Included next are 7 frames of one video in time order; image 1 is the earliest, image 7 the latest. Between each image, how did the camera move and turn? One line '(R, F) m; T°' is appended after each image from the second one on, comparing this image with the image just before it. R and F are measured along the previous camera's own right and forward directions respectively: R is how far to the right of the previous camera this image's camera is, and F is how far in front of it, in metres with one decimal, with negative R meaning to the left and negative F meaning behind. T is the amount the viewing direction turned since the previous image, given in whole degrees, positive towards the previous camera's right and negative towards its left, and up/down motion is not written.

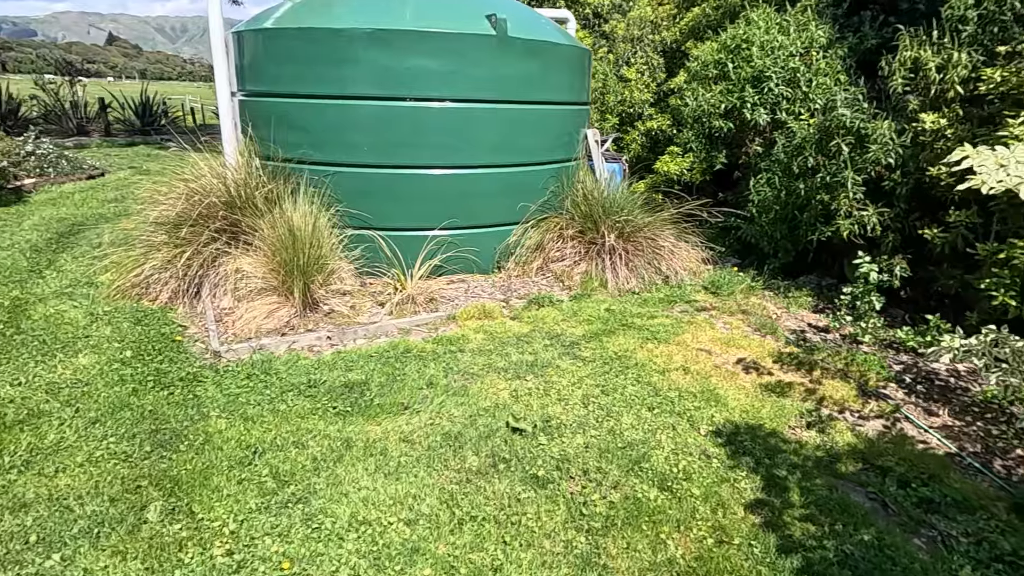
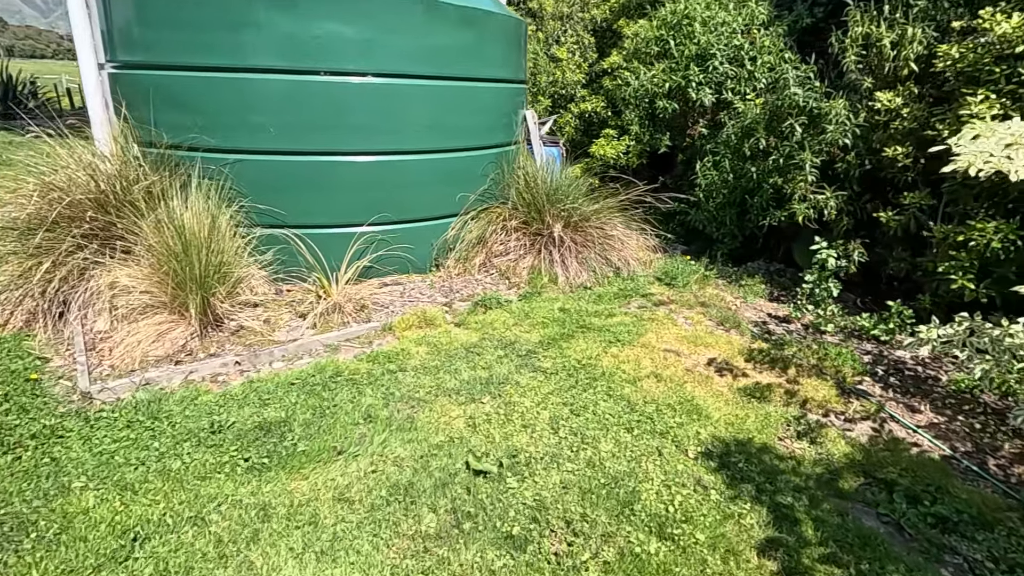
(-0.1, +0.5) m; +8°
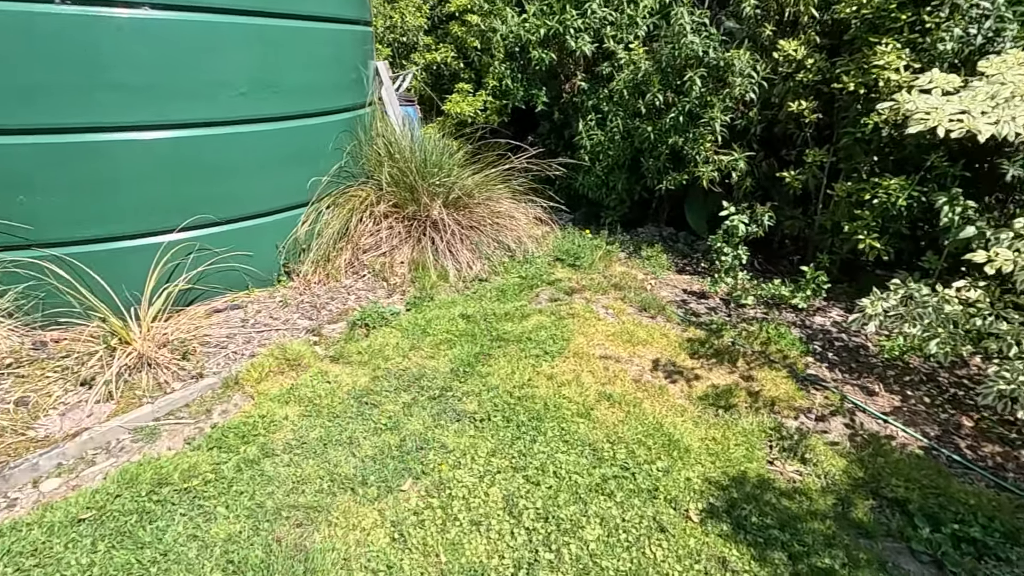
(-0.2, +0.8) m; +16°
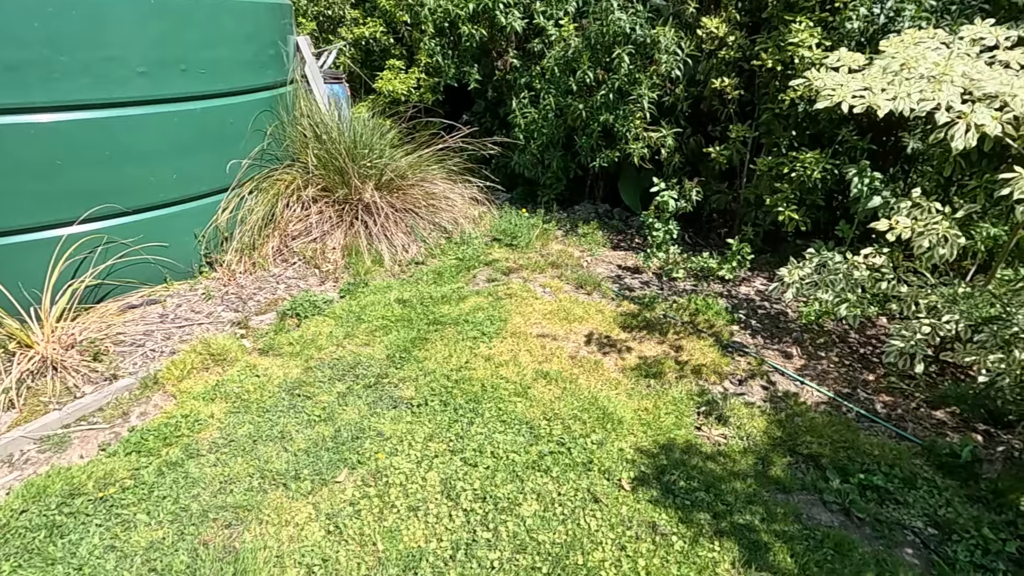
(+0.1, 0.0) m; +6°
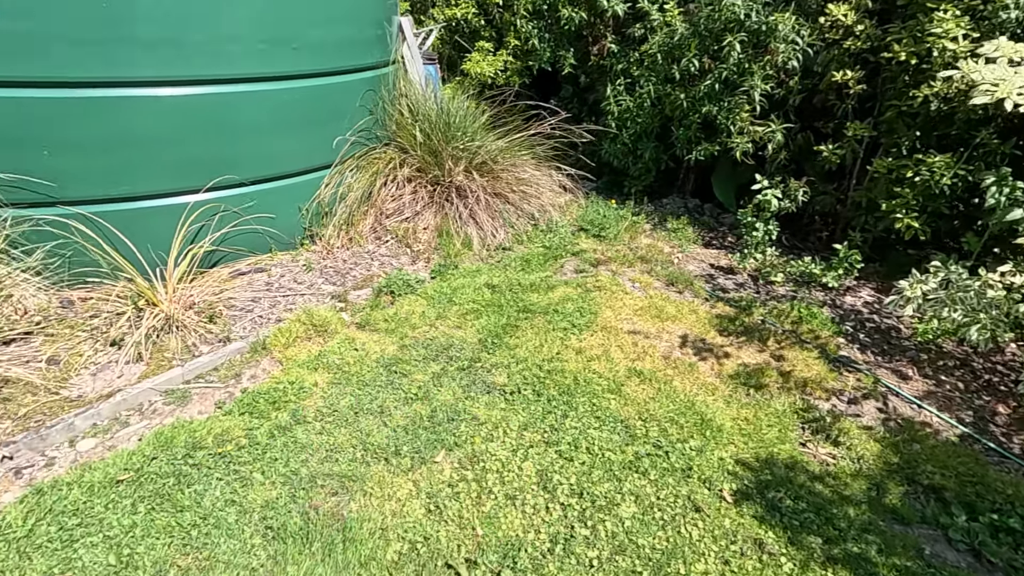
(-0.2, 0.0) m; -6°
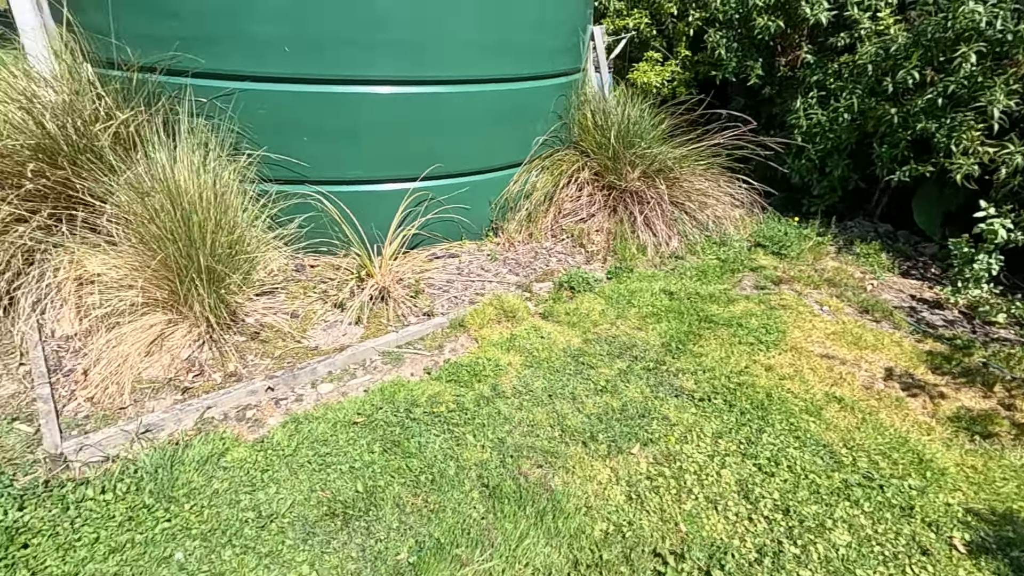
(-0.3, -0.1) m; -12°
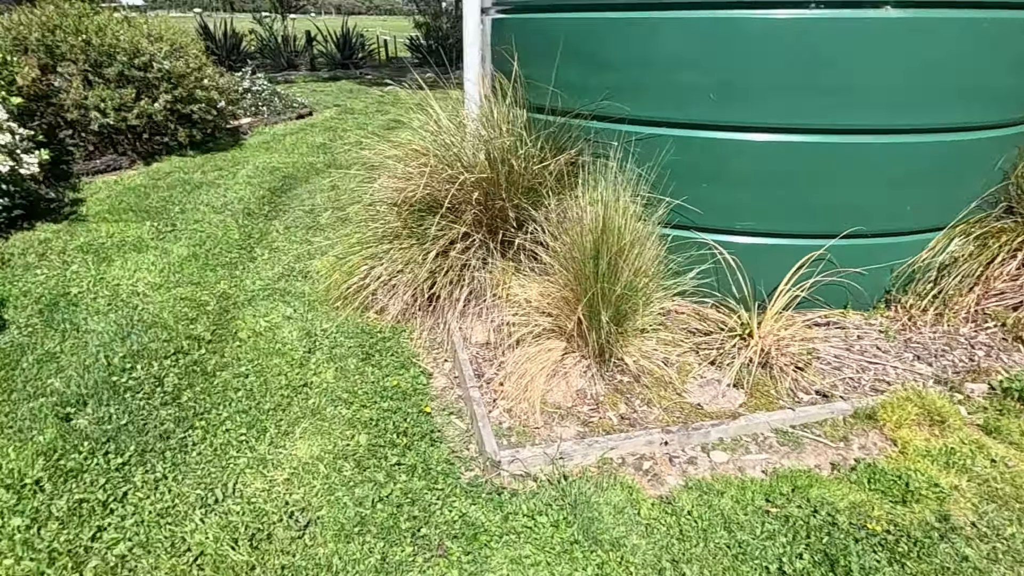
(-0.7, 0.0) m; -26°
